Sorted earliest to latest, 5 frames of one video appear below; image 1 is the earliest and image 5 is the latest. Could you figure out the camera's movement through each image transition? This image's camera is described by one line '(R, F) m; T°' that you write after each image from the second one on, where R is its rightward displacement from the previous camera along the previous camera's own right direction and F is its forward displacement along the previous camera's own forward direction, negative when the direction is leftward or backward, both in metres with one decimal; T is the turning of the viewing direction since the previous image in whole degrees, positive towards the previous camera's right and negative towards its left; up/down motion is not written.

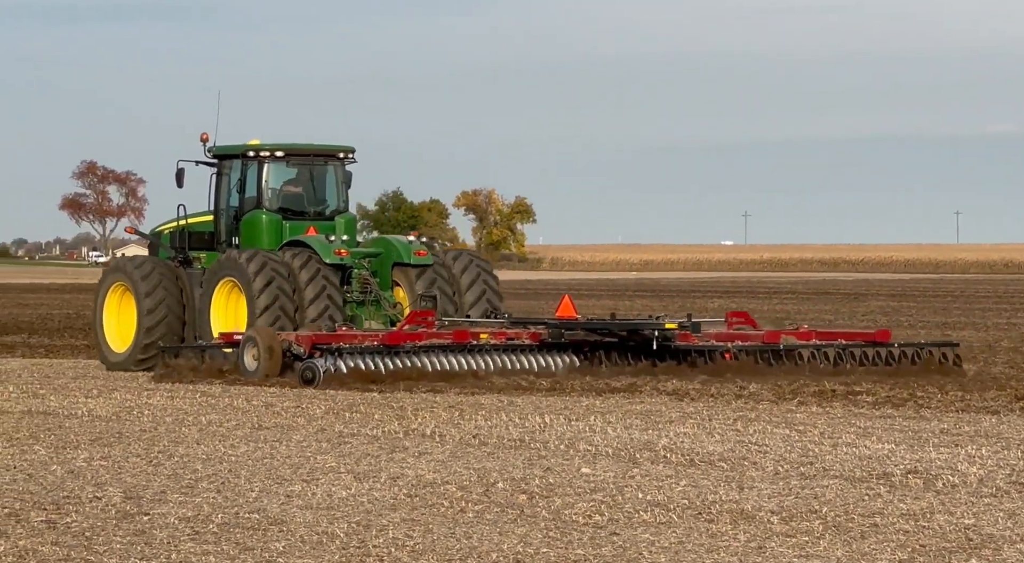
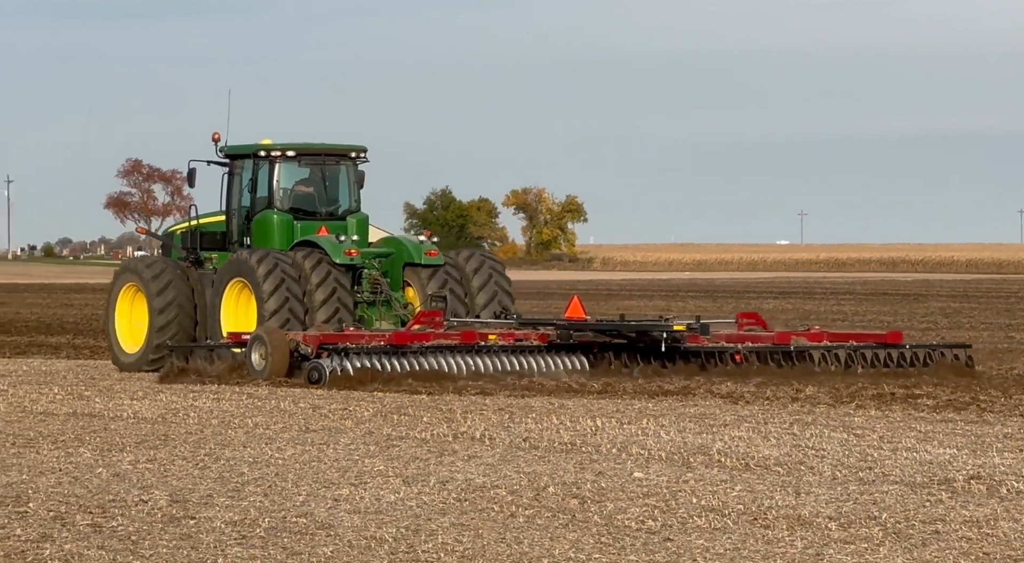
(0.0, +0.2) m; -1°
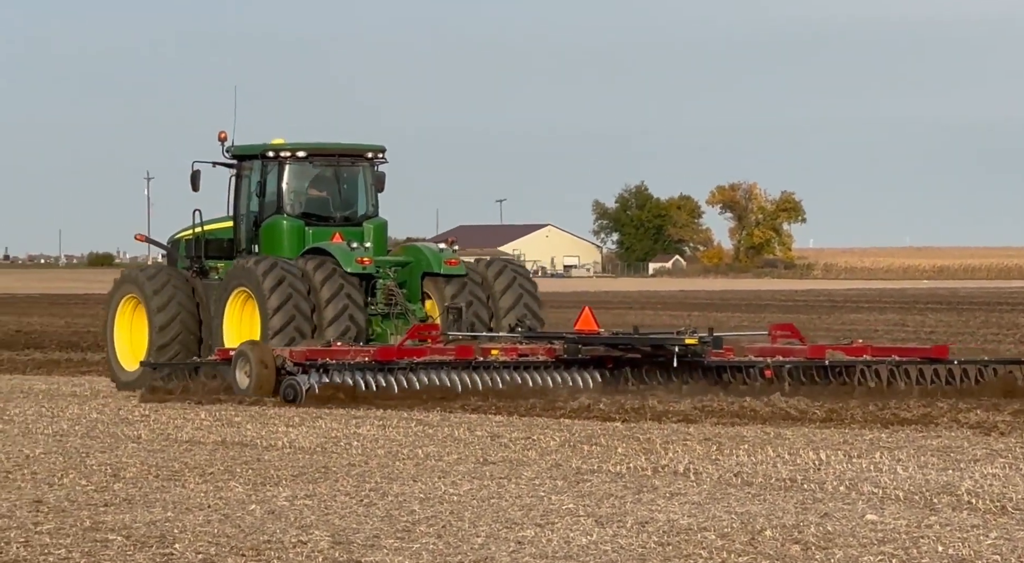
(-0.5, +1.7) m; -4°
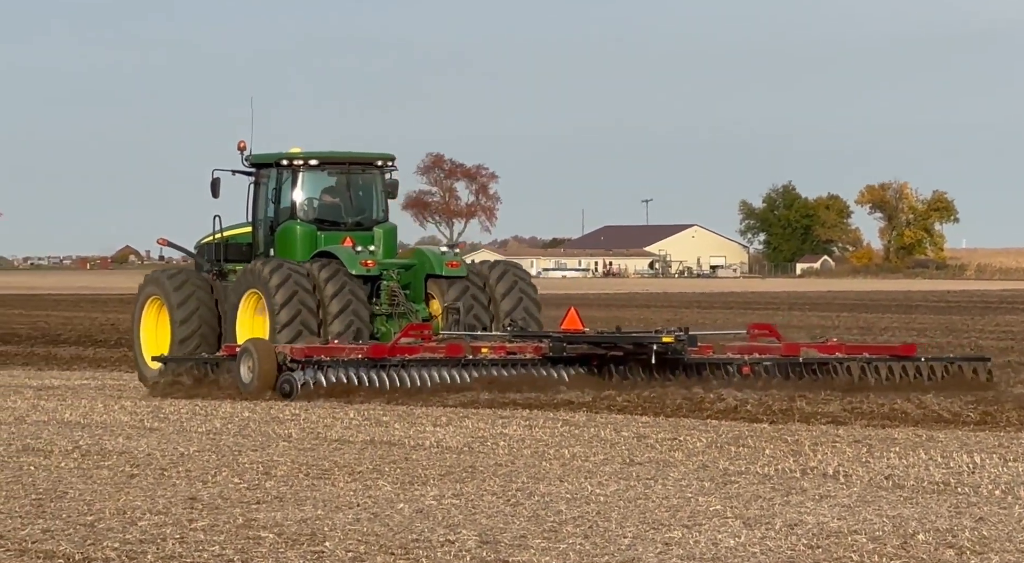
(-0.2, 0.0) m; -4°
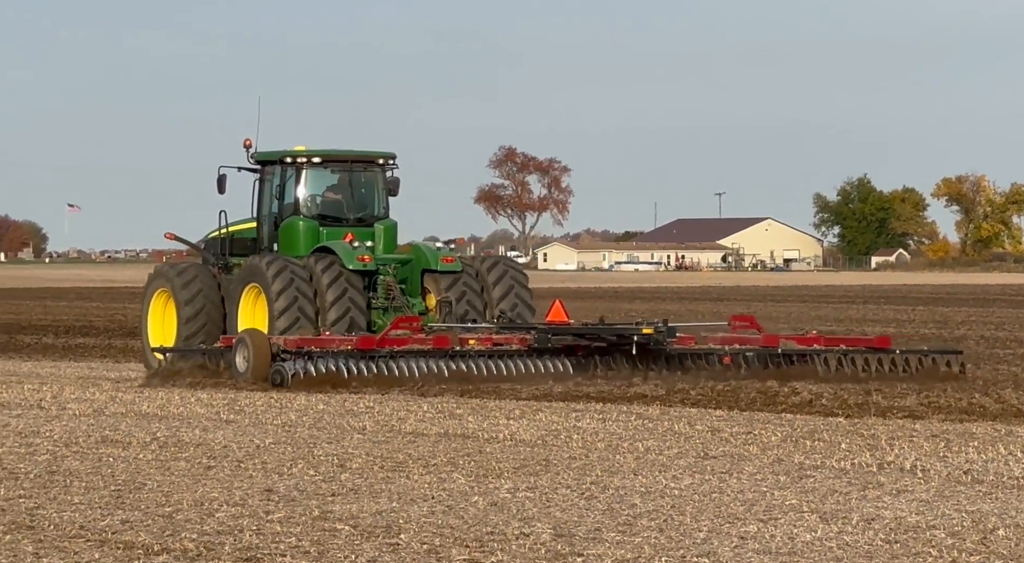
(-0.2, 0.0) m; -1°
